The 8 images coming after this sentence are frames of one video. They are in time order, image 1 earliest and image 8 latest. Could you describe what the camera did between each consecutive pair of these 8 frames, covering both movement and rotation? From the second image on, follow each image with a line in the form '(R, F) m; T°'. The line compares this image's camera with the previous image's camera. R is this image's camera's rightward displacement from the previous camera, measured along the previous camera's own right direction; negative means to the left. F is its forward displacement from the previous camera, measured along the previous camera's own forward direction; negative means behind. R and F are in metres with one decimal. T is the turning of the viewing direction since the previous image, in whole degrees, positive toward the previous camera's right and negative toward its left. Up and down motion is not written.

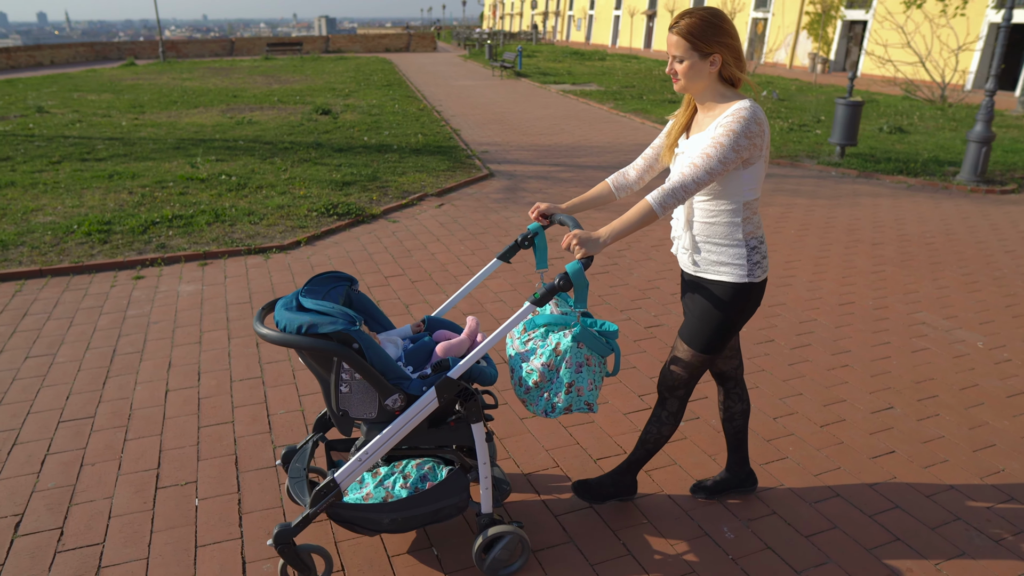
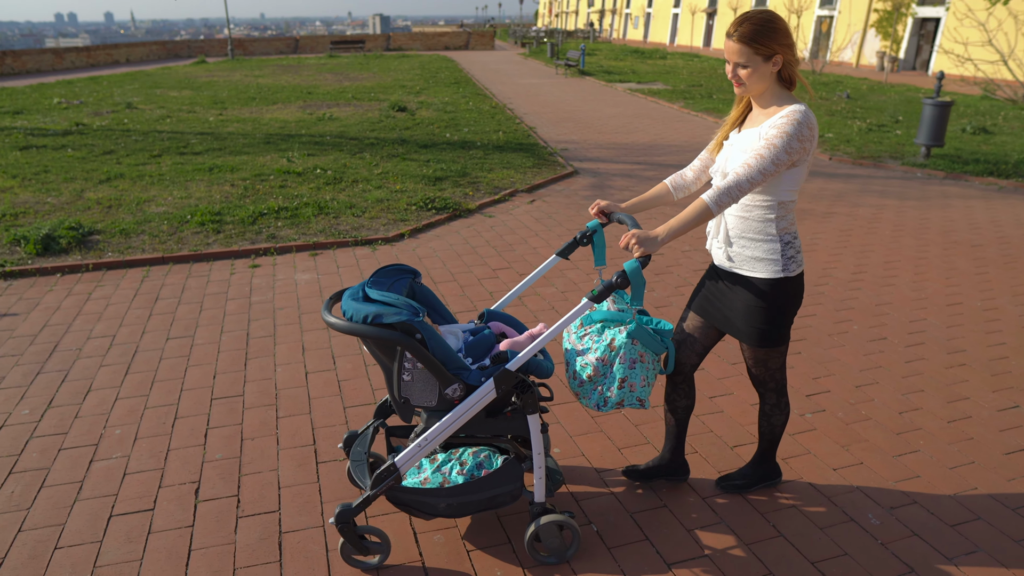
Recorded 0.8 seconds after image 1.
(-0.4, -0.1) m; -3°
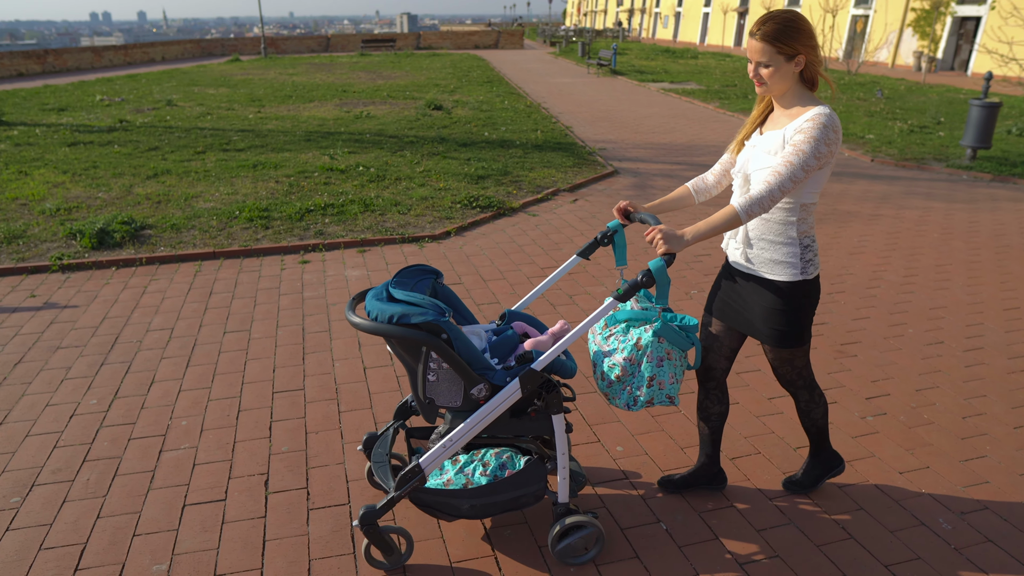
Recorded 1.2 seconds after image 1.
(-0.2, 0.0) m; -2°
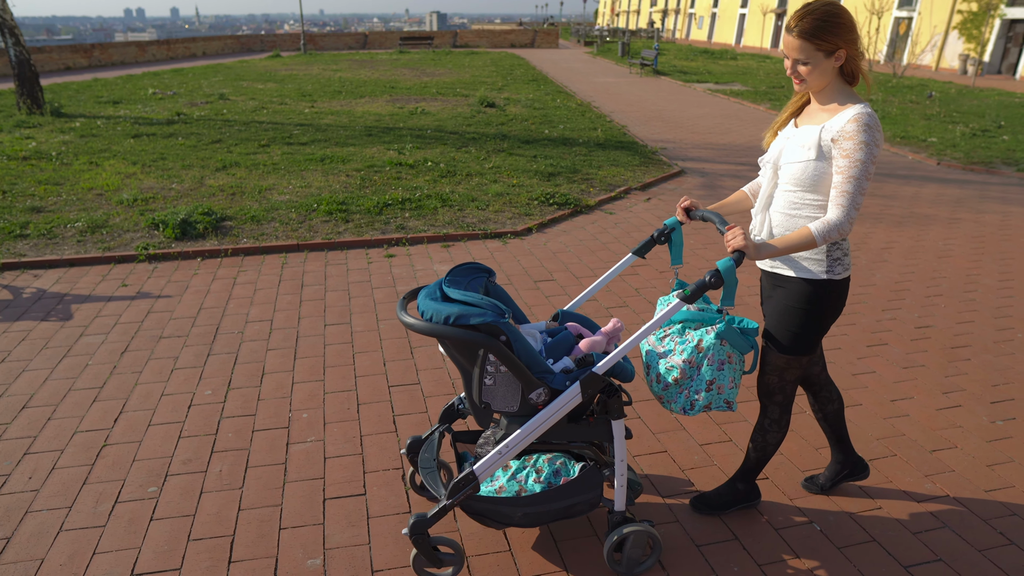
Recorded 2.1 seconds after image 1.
(-0.5, +0.1) m; -1°
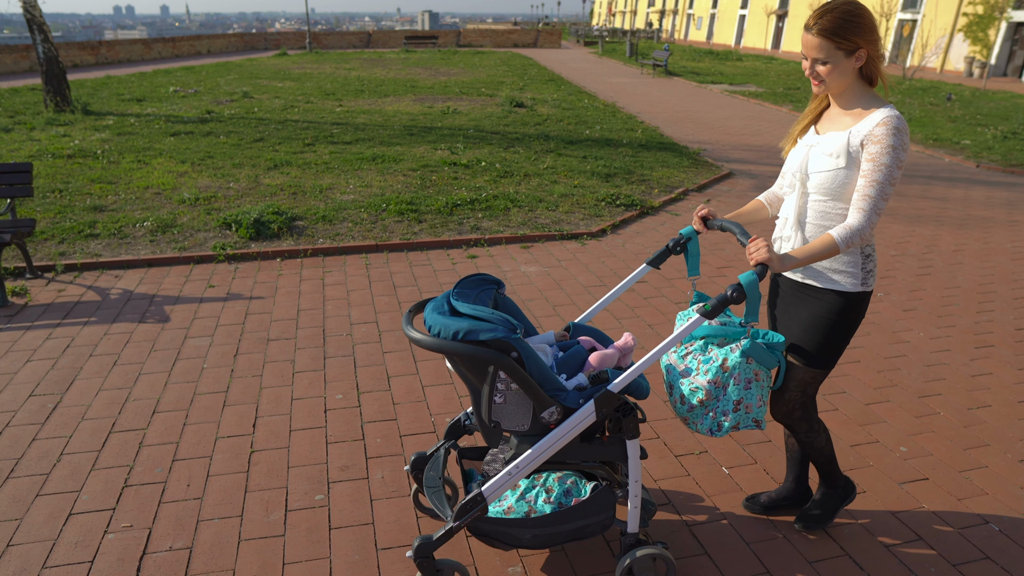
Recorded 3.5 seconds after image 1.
(-0.7, +0.1) m; +1°
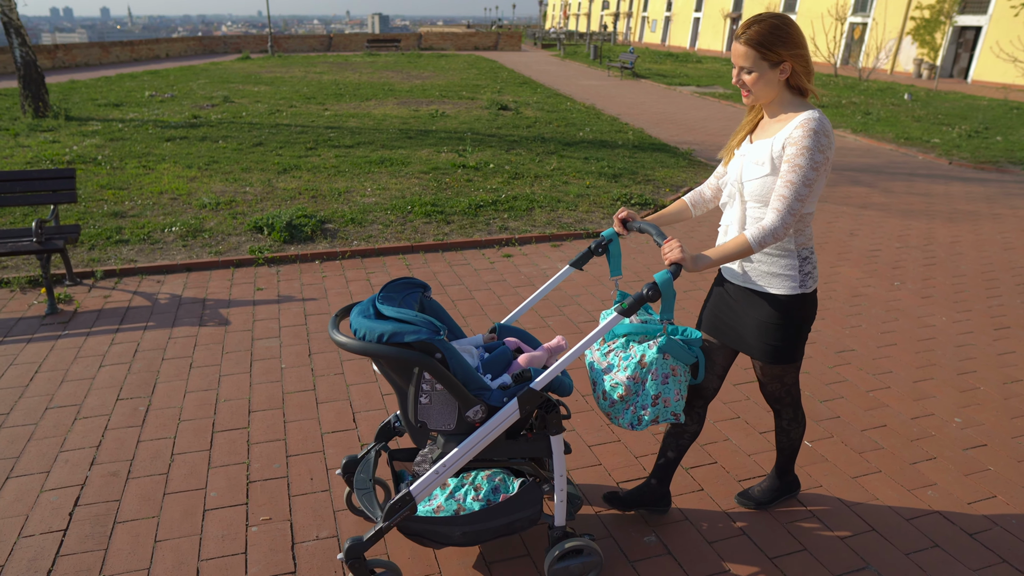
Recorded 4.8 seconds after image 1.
(-0.6, -0.1) m; +4°
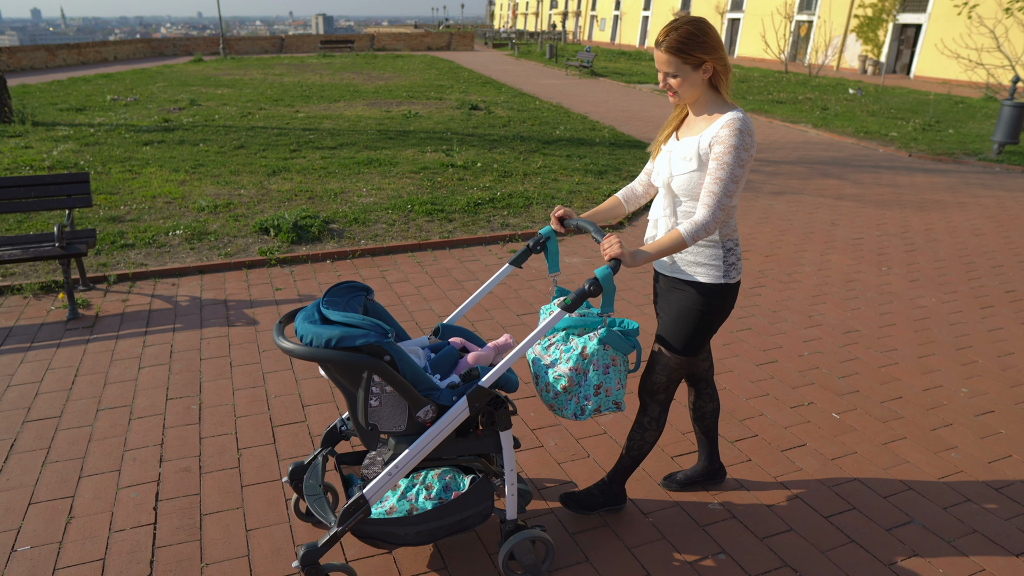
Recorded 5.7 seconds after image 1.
(-0.5, -0.1) m; +4°
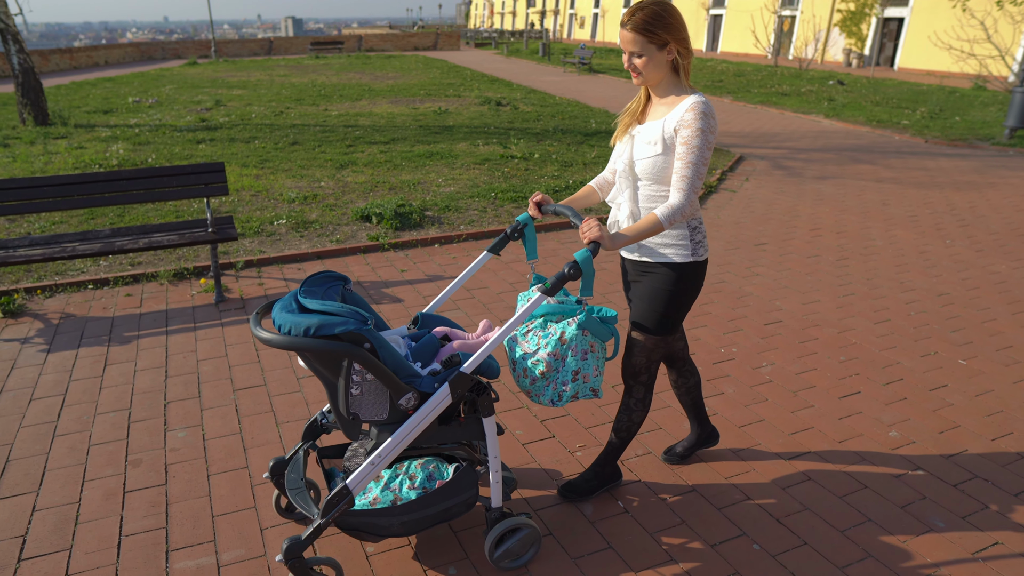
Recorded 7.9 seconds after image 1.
(-1.0, -0.3) m; +2°
